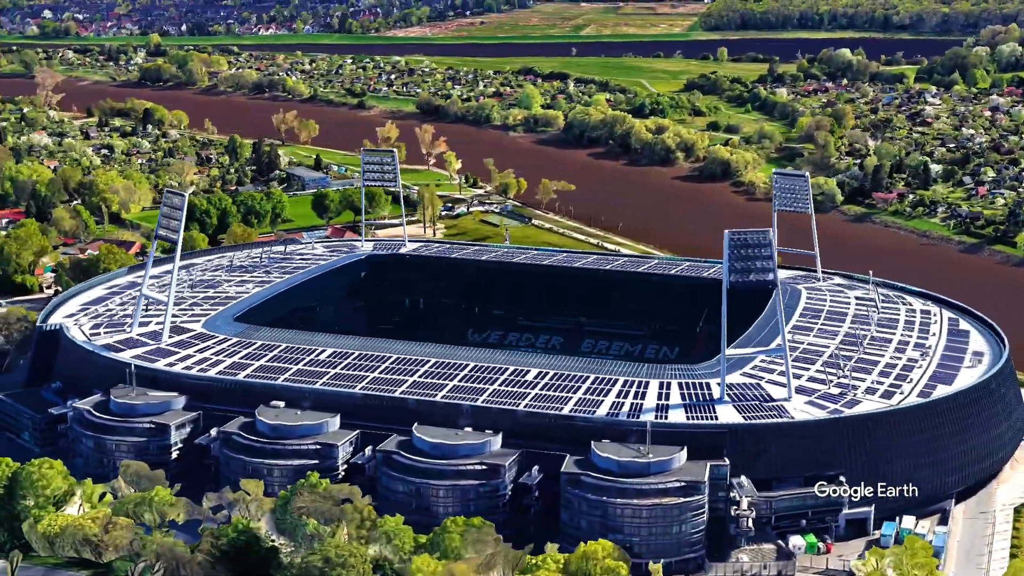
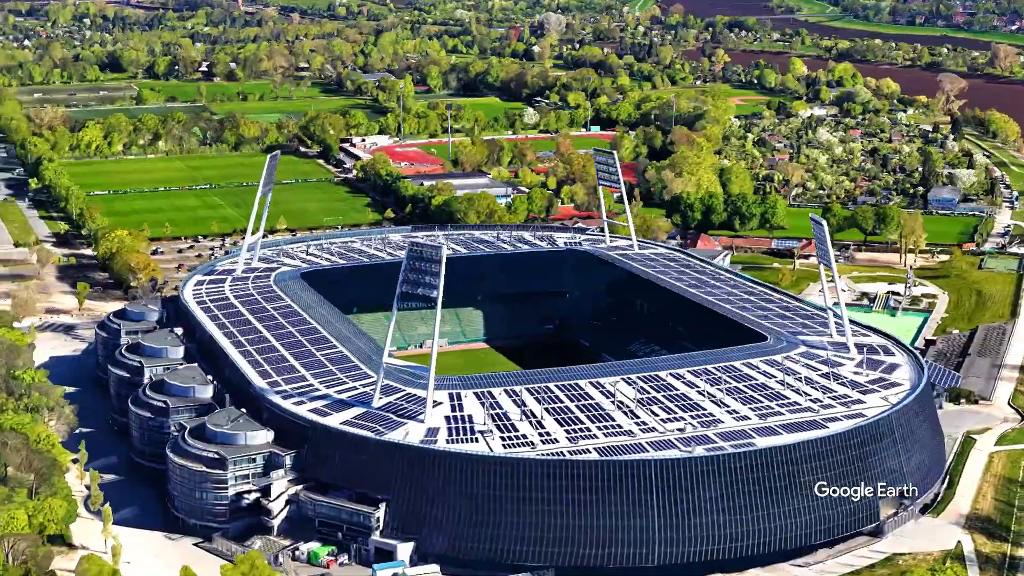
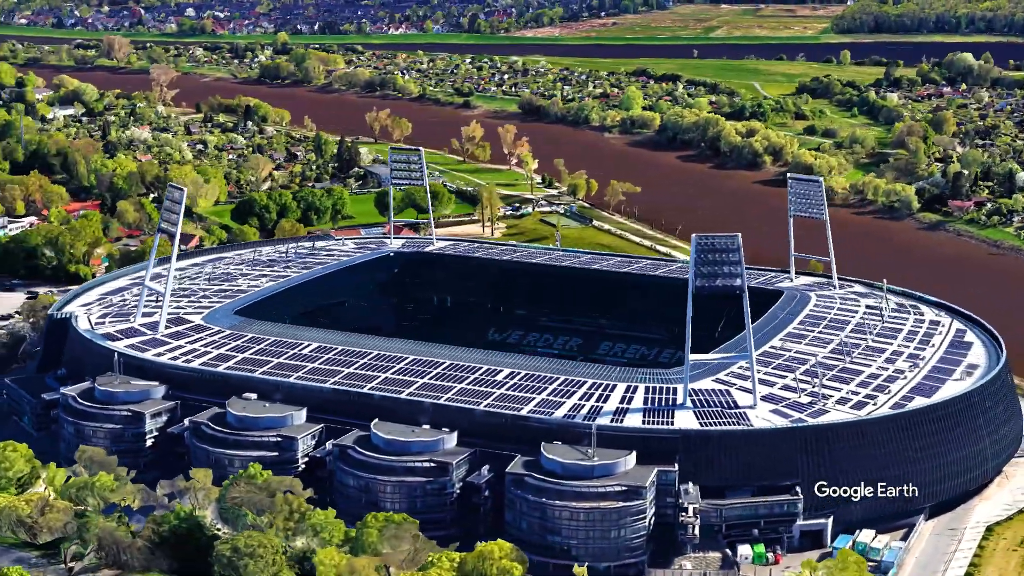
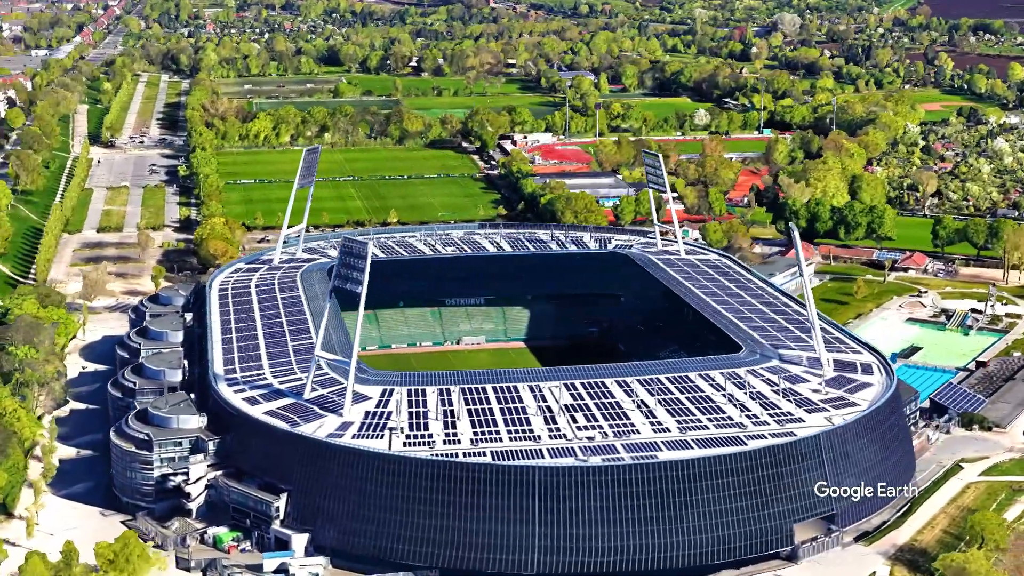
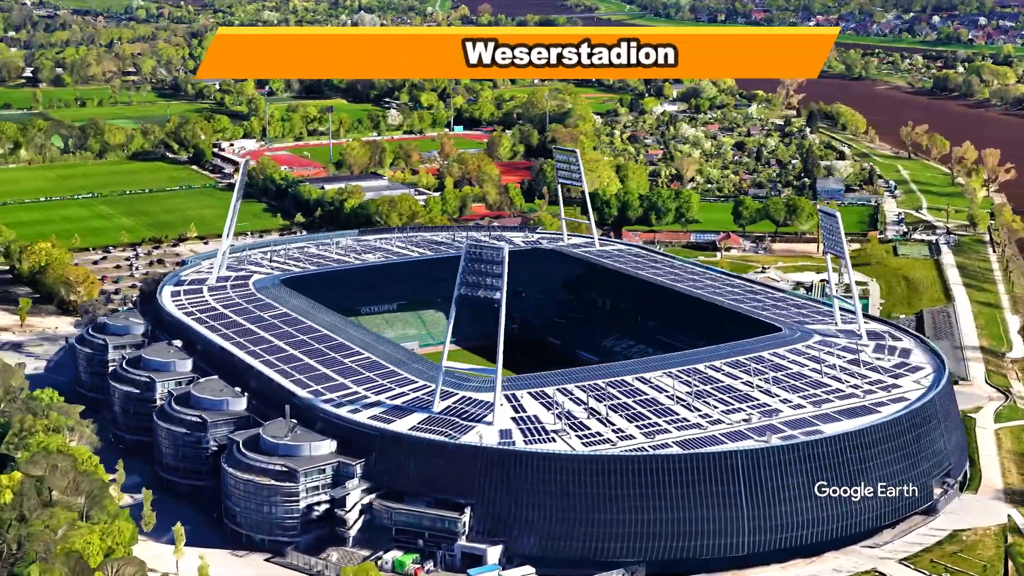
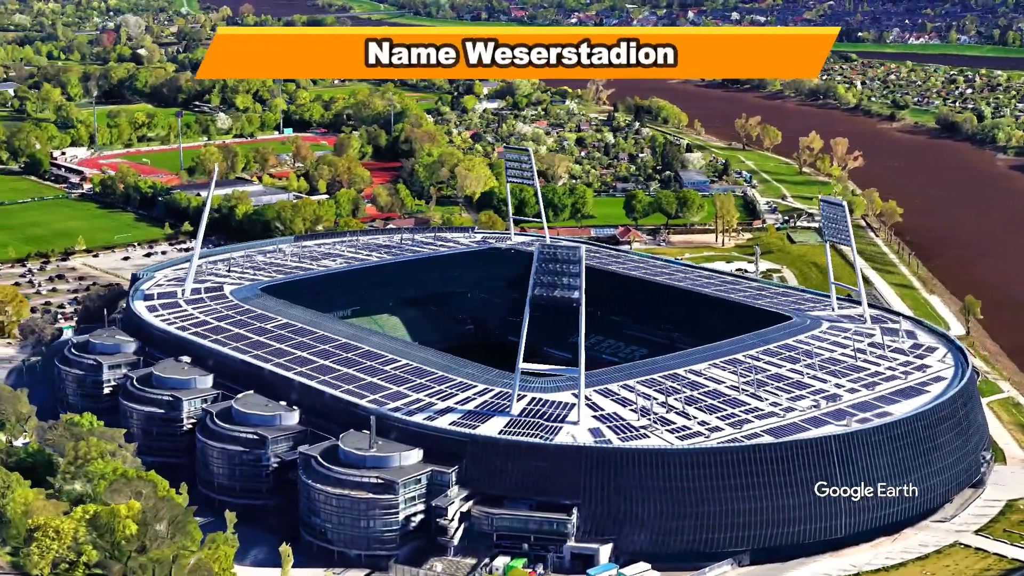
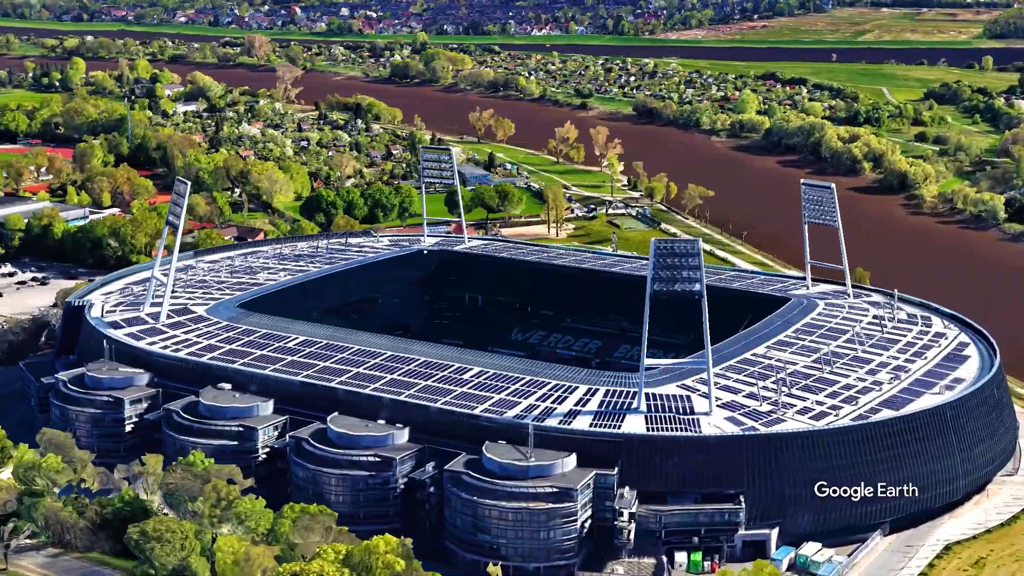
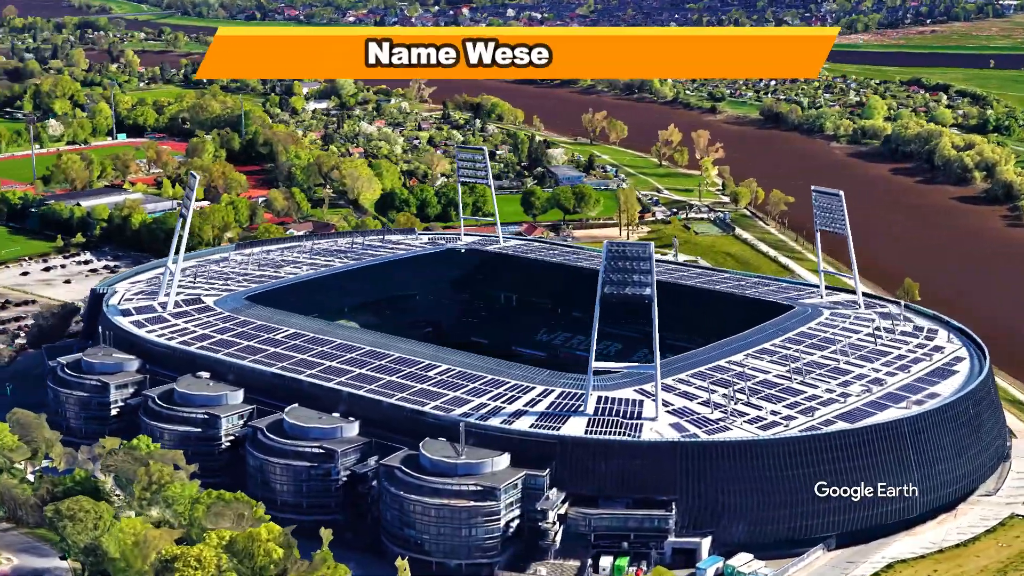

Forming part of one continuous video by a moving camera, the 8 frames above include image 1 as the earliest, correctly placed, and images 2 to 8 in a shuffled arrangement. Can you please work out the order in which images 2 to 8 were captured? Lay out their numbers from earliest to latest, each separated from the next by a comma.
3, 7, 8, 6, 5, 2, 4
